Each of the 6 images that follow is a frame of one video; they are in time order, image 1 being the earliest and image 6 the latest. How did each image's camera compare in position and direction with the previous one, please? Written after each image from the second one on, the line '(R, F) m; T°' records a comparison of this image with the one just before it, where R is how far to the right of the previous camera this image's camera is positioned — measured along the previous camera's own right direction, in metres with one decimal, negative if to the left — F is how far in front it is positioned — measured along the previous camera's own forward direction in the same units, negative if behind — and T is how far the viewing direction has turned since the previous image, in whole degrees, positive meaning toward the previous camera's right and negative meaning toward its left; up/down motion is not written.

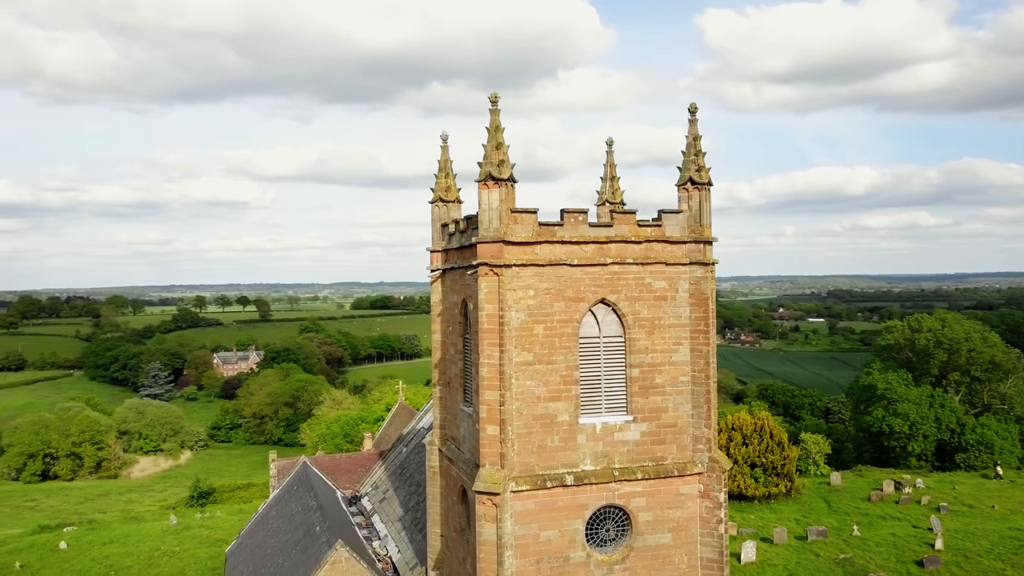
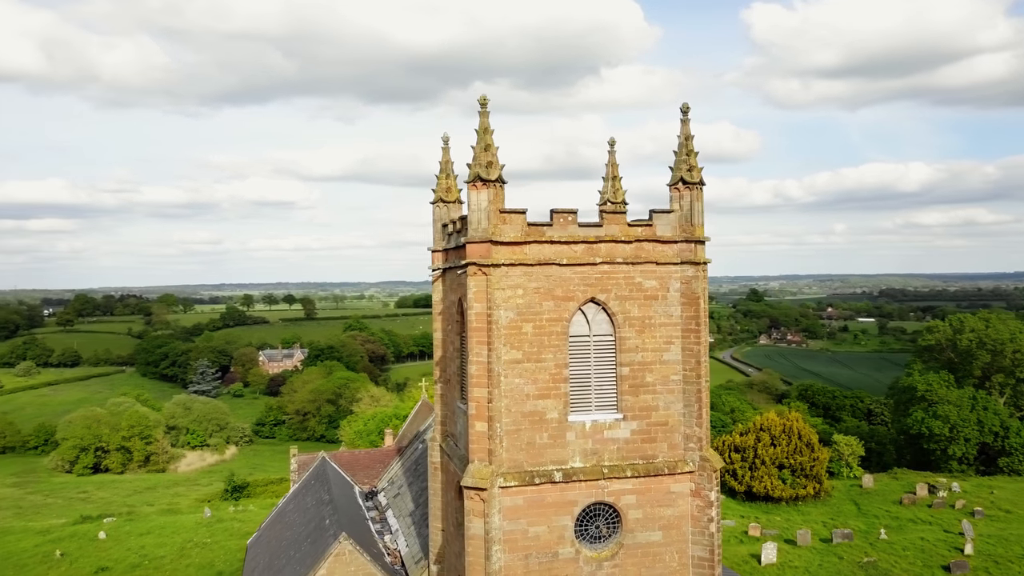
(+0.9, -0.2) m; -3°
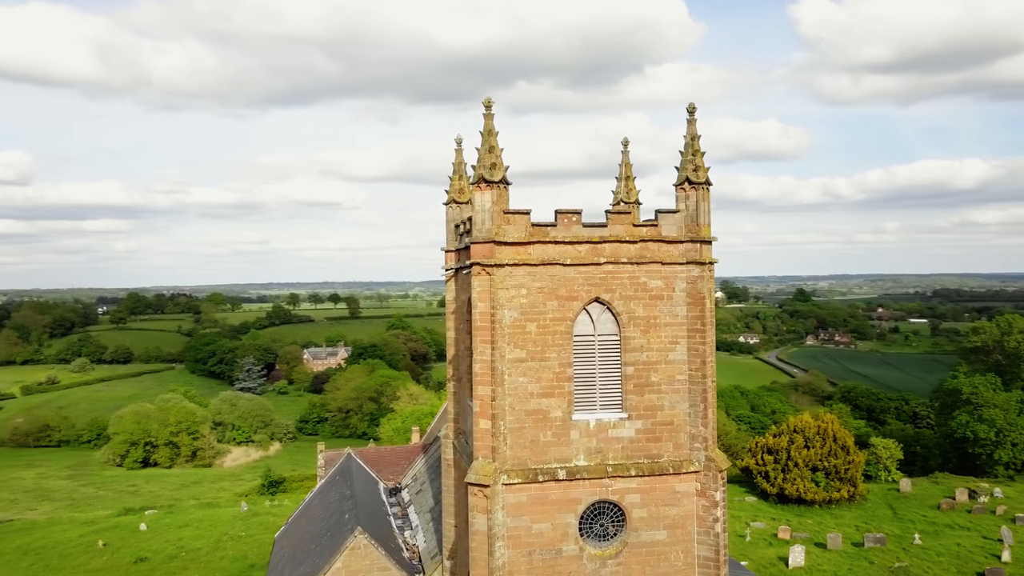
(+0.7, -0.2) m; -3°
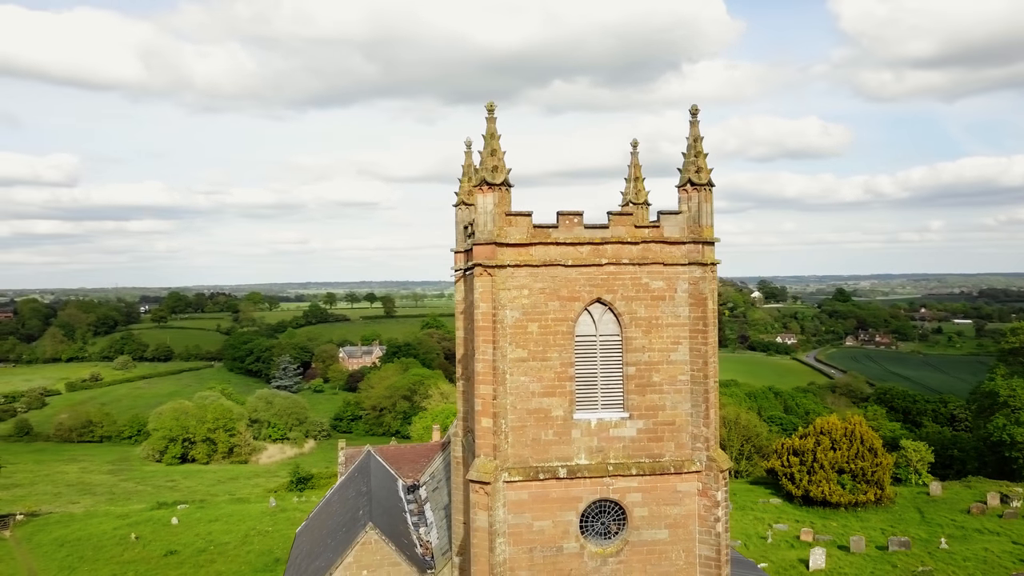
(+0.6, -0.2) m; -2°
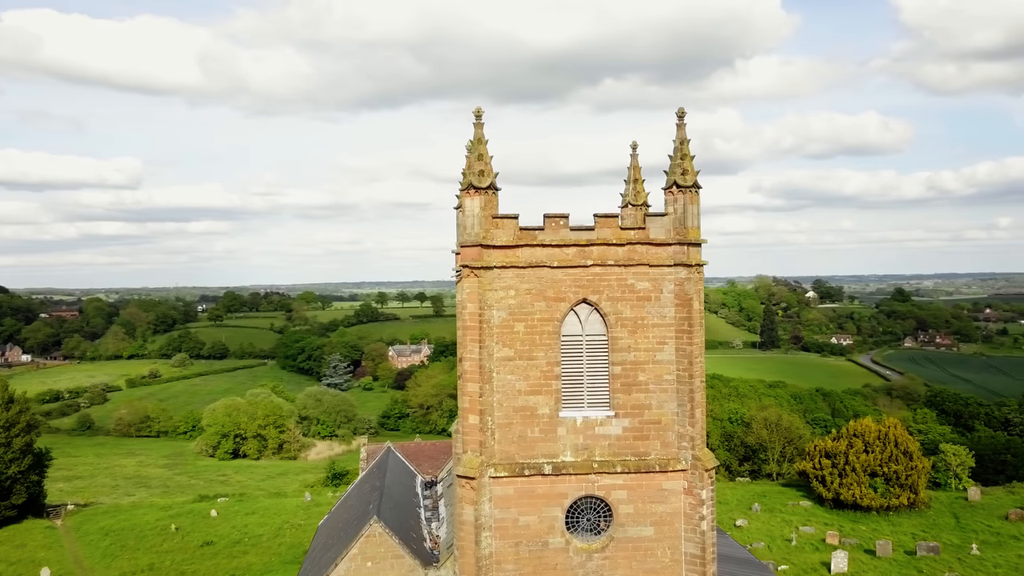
(+1.1, -0.3) m; -4°
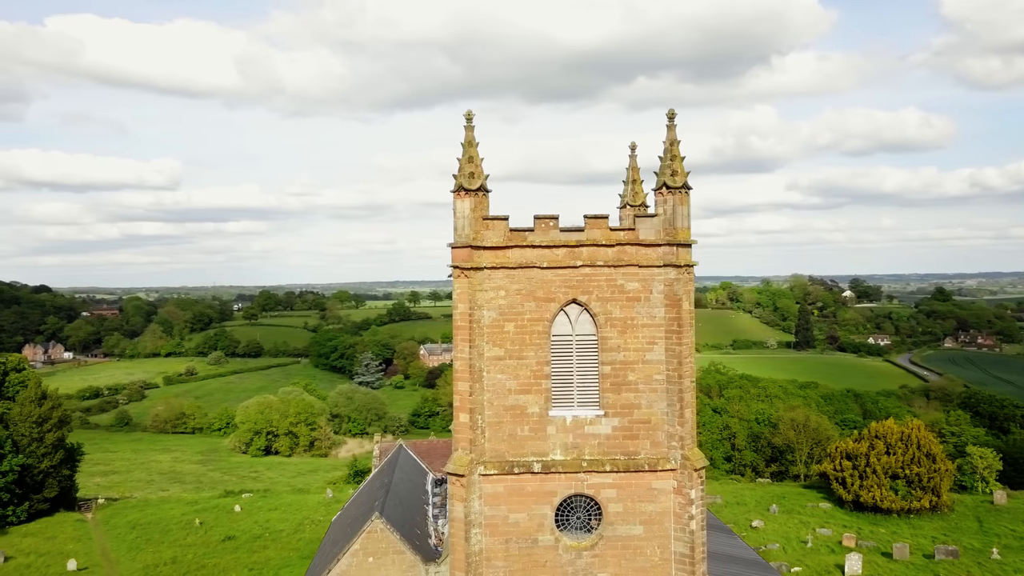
(+0.8, -0.2) m; -2°
